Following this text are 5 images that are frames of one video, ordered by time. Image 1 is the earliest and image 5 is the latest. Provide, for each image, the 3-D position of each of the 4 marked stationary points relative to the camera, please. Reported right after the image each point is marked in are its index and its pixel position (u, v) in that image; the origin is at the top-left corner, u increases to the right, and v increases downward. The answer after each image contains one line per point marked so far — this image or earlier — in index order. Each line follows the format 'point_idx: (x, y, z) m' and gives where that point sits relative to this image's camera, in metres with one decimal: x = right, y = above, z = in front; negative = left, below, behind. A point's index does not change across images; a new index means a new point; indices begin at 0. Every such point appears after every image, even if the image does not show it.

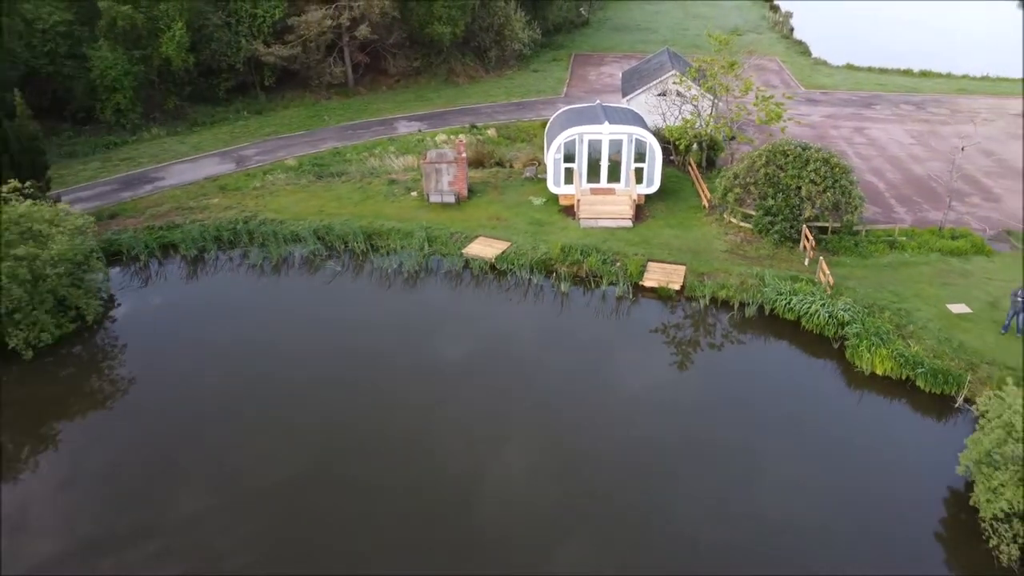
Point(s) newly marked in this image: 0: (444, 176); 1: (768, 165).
0: (-1.6, +2.7, +17.7) m
1: (+5.3, +2.6, +15.5) m
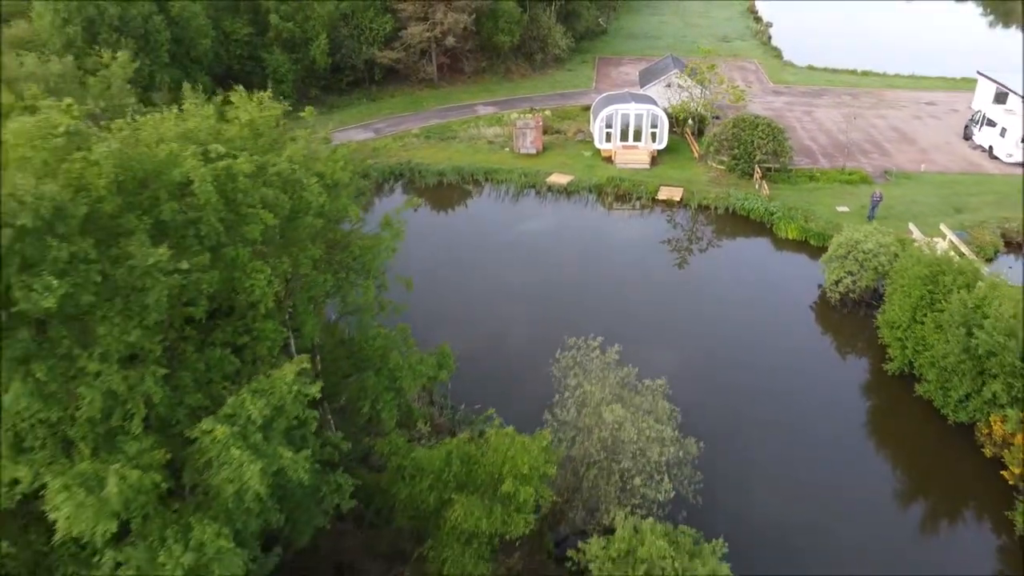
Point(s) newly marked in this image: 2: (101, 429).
0: (+0.6, +5.5, +27.4) m
1: (+7.4, +5.4, +25.2) m
2: (-3.6, -1.2, +6.6) m
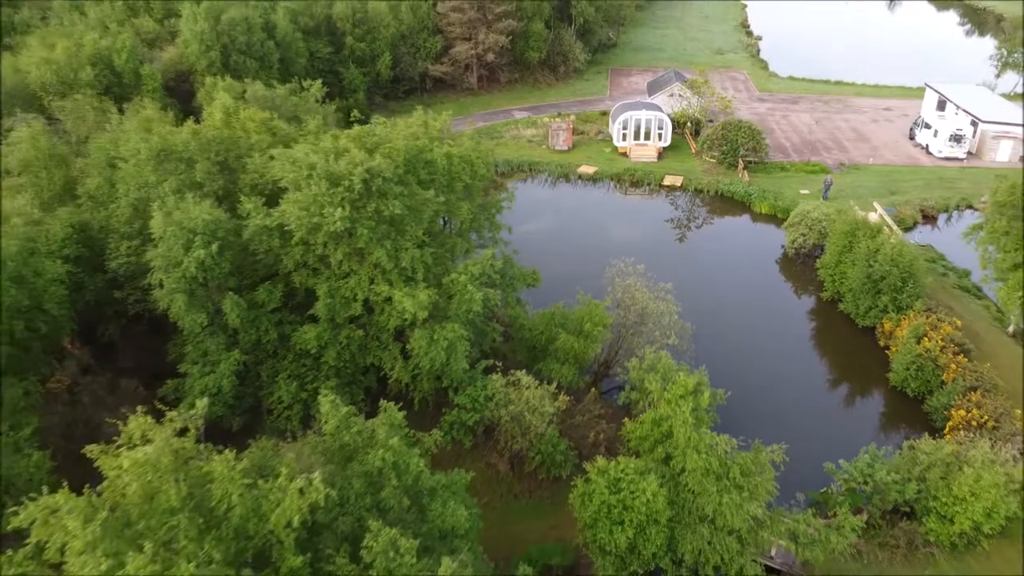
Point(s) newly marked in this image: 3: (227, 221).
0: (+2.2, +7.0, +34.8) m
1: (+9.1, +6.8, +32.6) m
2: (-2.0, +0.2, +14.0) m
3: (-5.0, +1.2, +13.4) m
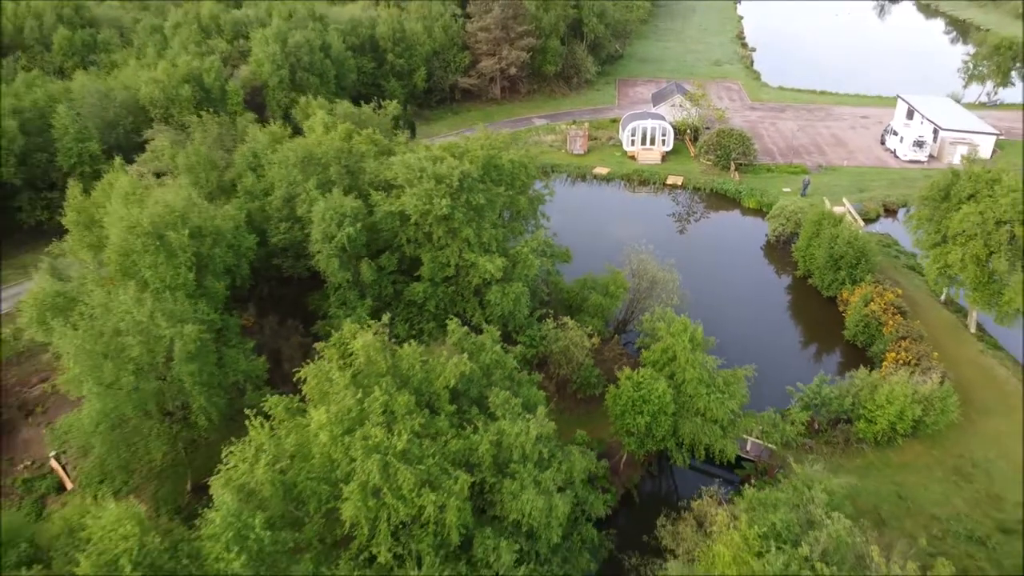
0: (+3.5, +7.8, +40.3) m
1: (+10.4, +7.6, +38.1) m
2: (-0.7, +1.1, +19.5) m
3: (-3.7, +2.0, +18.9) m
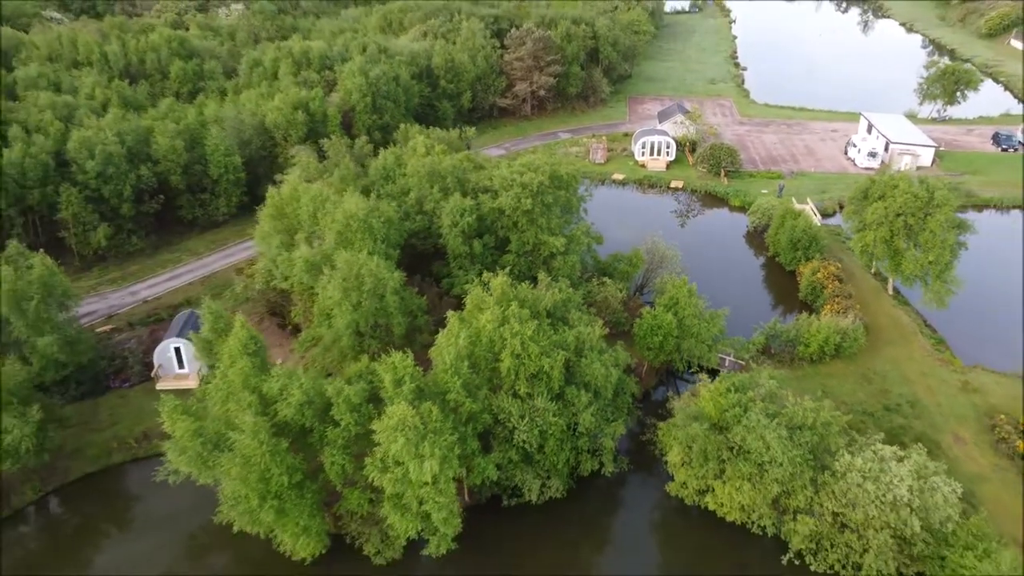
0: (+5.8, +9.0, +50.3) m
1: (+12.7, +8.8, +48.1) m
2: (+1.6, +2.2, +29.5) m
3: (-1.5, +3.2, +28.9) m
